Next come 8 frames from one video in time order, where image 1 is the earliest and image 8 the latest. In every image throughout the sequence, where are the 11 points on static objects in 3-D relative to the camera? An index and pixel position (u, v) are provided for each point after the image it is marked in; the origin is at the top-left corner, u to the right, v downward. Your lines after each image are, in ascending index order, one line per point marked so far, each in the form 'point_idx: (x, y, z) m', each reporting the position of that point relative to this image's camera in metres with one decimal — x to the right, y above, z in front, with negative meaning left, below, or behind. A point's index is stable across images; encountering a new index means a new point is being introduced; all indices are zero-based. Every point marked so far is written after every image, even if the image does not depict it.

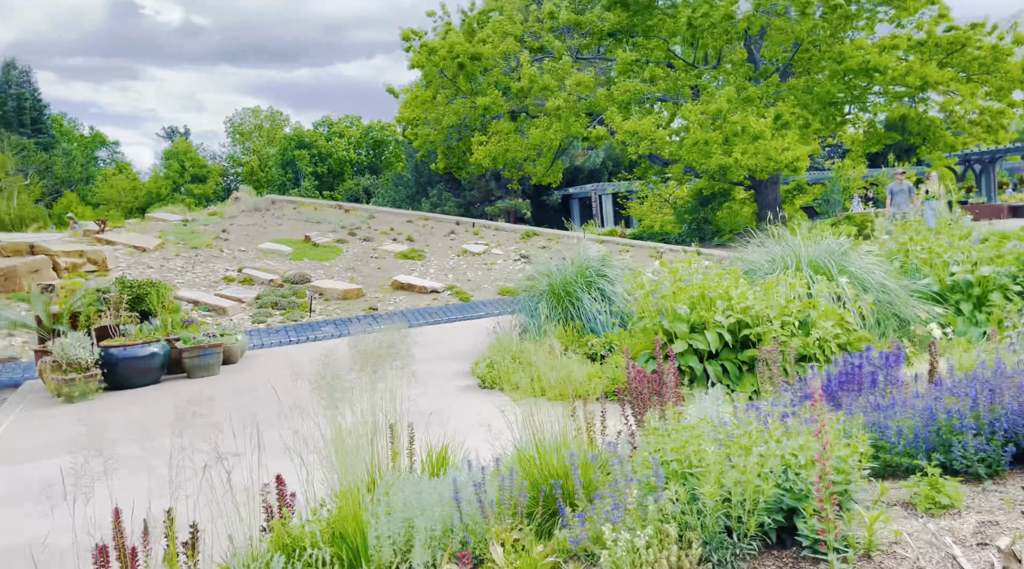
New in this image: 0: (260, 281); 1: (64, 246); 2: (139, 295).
0: (-3.9, 0.0, +13.5) m
1: (-8.3, +0.8, +16.4) m
2: (-3.5, -0.1, +8.4) m
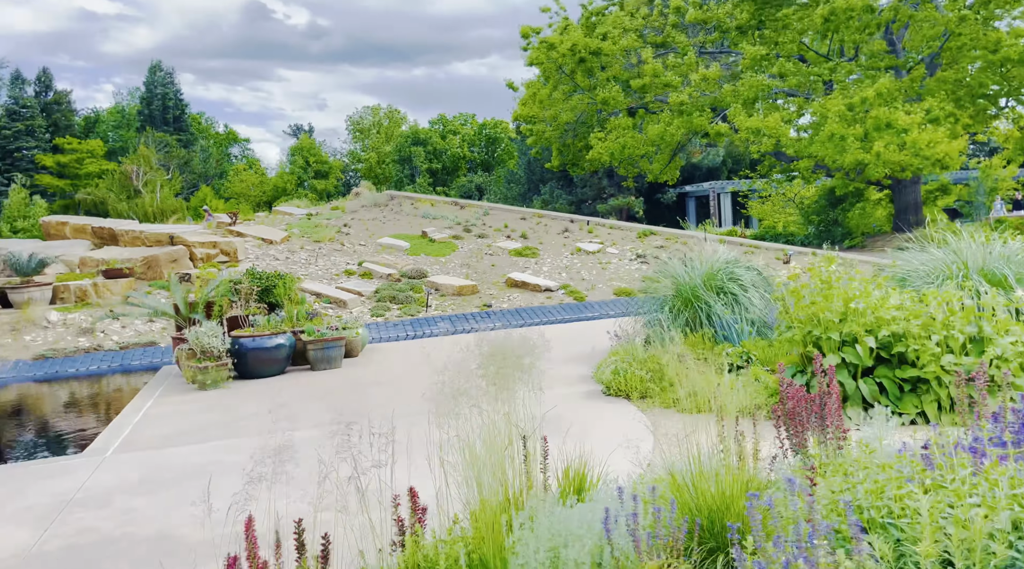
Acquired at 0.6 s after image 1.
0: (-2.1, +0.1, +13.8) m
1: (-6.0, +0.9, +17.1) m
2: (-2.4, 0.0, +8.6) m
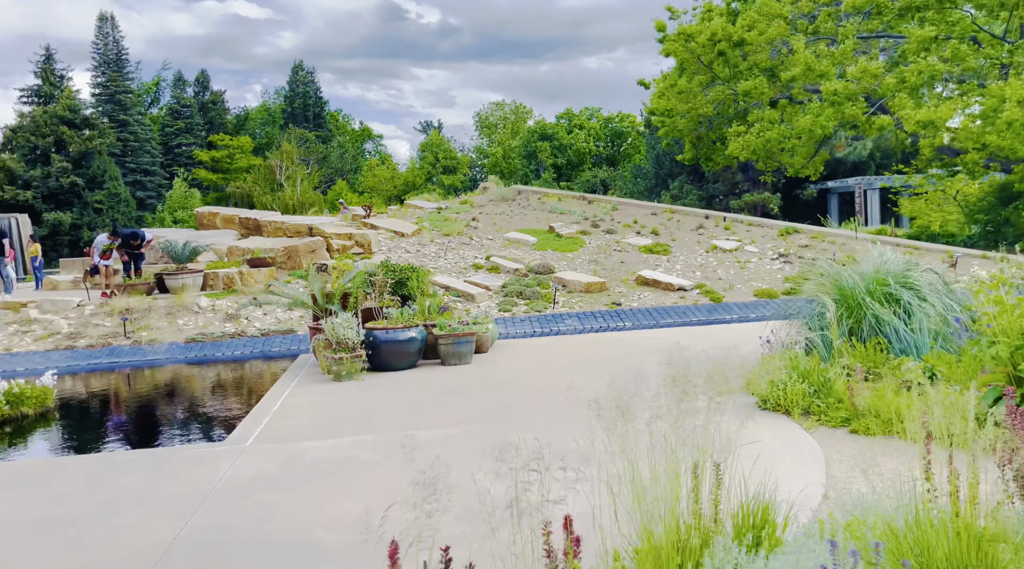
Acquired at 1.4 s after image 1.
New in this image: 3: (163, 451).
0: (-0.1, +0.2, +13.7) m
1: (-3.5, +1.1, +17.5) m
2: (-1.1, +0.1, +8.6) m
3: (-2.1, -1.1, +5.4) m
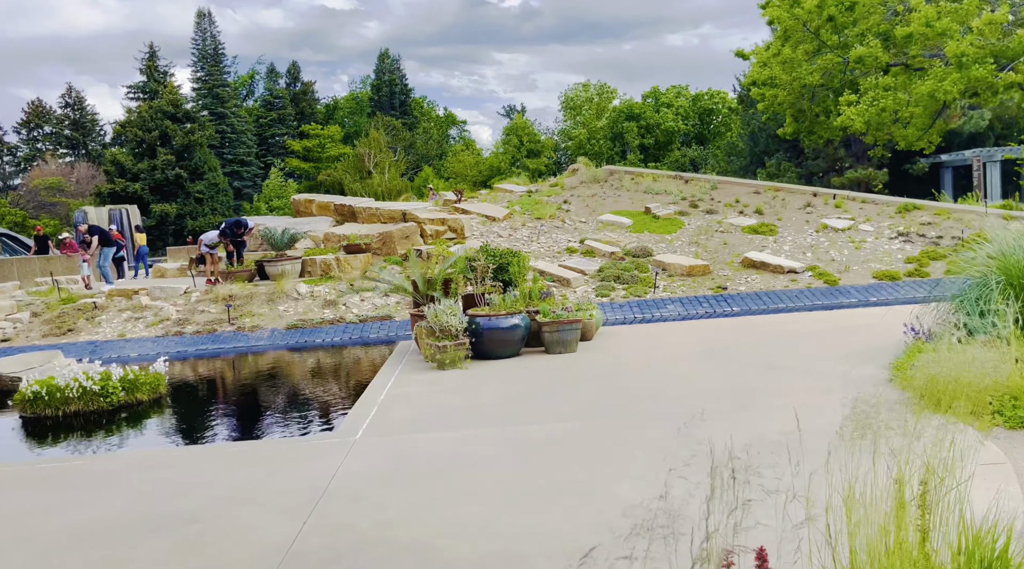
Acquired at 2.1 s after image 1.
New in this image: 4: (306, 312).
0: (+1.4, +0.5, +13.4) m
1: (-1.6, +1.4, +17.5) m
2: (-0.1, +0.2, +8.4) m
3: (-1.4, -1.0, +5.4) m
4: (-3.3, -0.5, +14.3) m
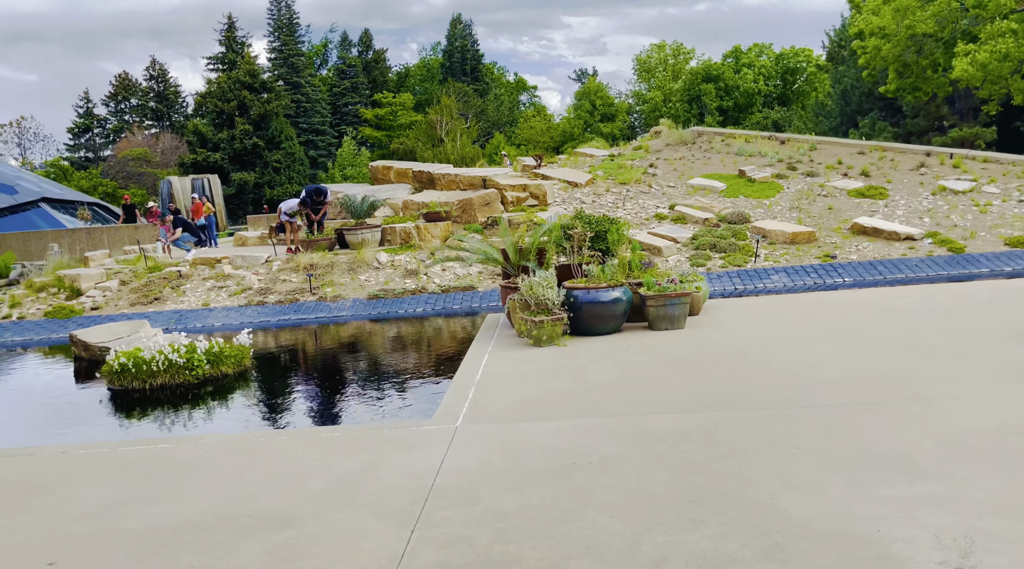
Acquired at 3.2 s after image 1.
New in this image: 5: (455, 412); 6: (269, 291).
0: (+2.6, +0.9, +12.7) m
1: (0.0, +2.0, +17.0) m
2: (+0.8, +0.5, +7.8) m
3: (-0.8, -0.8, +5.0) m
4: (-2.0, 0.0, +14.0) m
5: (-0.3, -0.7, +5.1) m
6: (-3.9, -0.1, +14.2) m
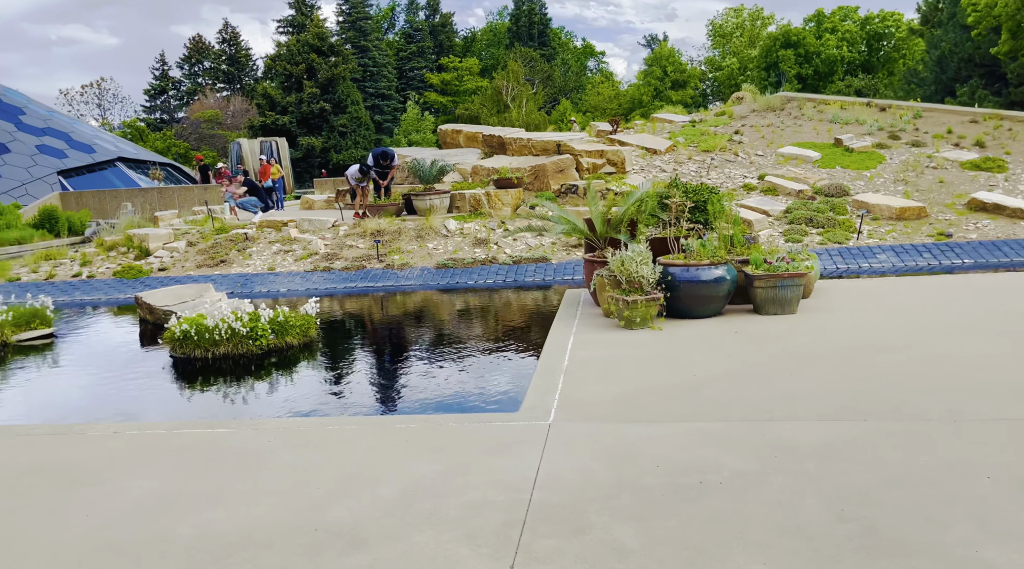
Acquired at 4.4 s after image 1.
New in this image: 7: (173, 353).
0: (+3.7, +1.2, +11.8) m
1: (+1.4, +2.6, +16.2) m
2: (+1.5, +0.6, +7.1) m
3: (-0.3, -0.7, +4.4) m
4: (-0.9, +0.5, +13.5) m
5: (+0.2, -0.6, +4.5) m
6: (-2.8, +0.4, +13.8) m
7: (-3.4, -0.7, +8.8) m
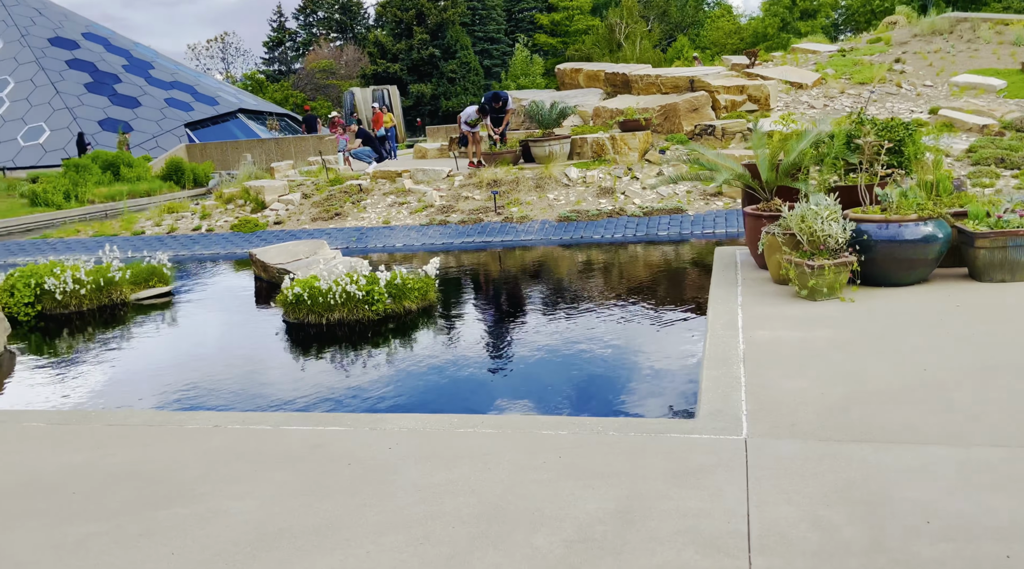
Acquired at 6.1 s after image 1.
0: (+5.3, +1.8, +10.1) m
1: (+3.5, +3.4, +14.8) m
2: (+2.5, +0.9, +5.8) m
3: (+0.4, -0.6, +3.4) m
4: (+1.0, +1.2, +12.4) m
5: (+0.9, -0.5, +3.5) m
6: (-0.9, +1.1, +13.0) m
7: (-2.1, -0.3, +8.2) m
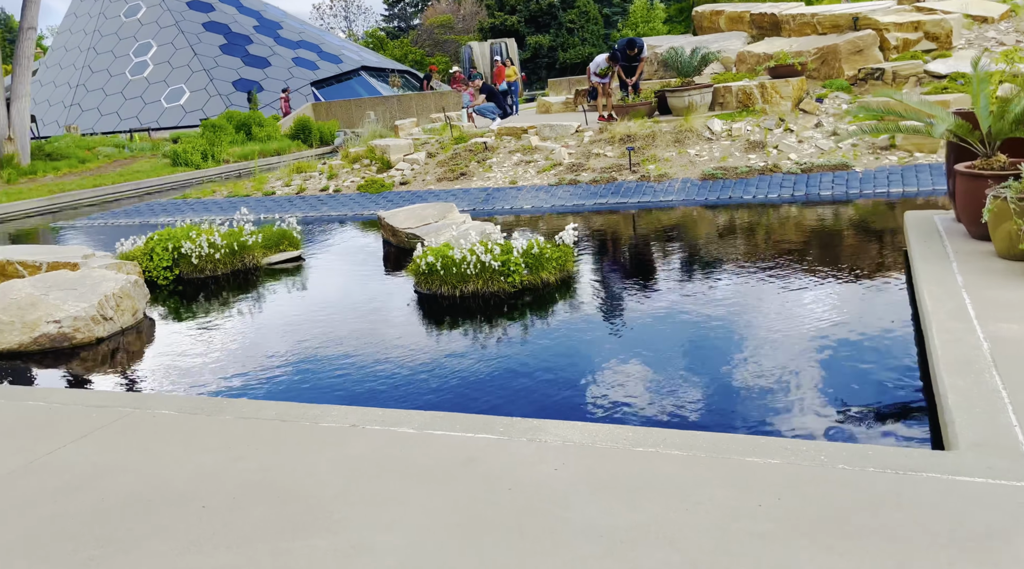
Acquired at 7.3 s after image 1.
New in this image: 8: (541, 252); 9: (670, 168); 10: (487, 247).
0: (+6.7, +2.1, +8.5) m
1: (+5.6, +4.0, +13.2) m
2: (+3.5, +1.0, +4.6) m
3: (+1.0, -0.6, +2.6) m
4: (+2.8, +1.6, +11.3) m
5: (+1.5, -0.5, +2.6) m
6: (+1.0, +1.6, +12.2) m
7: (-0.8, 0.0, +7.7) m
8: (+0.3, +0.3, +7.6) m
9: (+2.1, +1.5, +11.4) m
10: (-0.2, +0.3, +7.5) m
